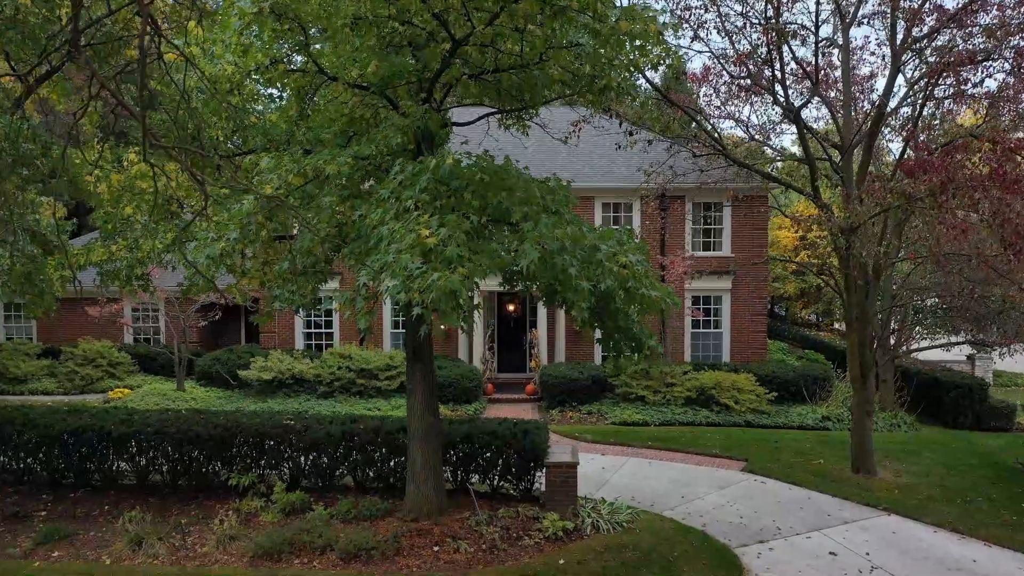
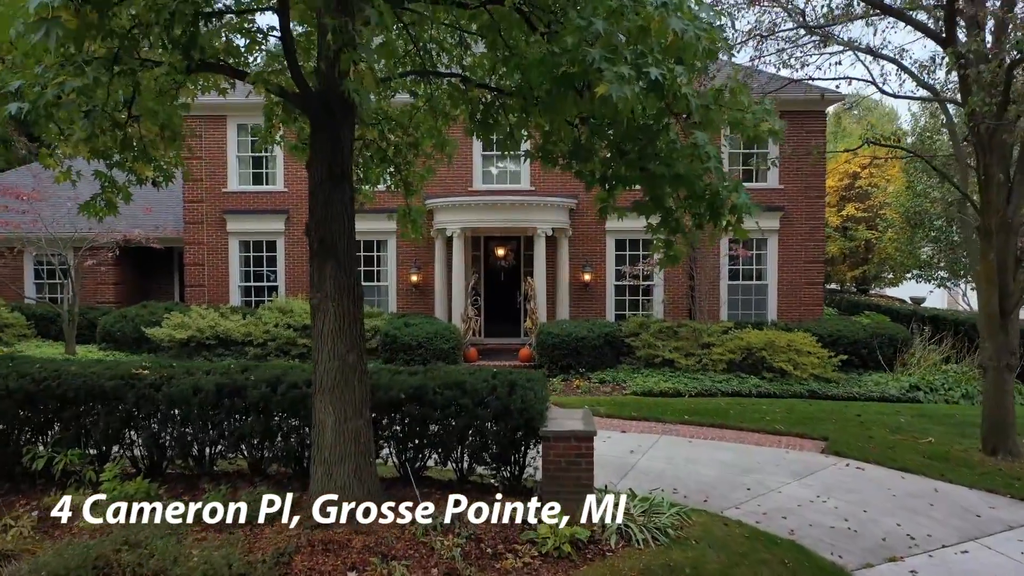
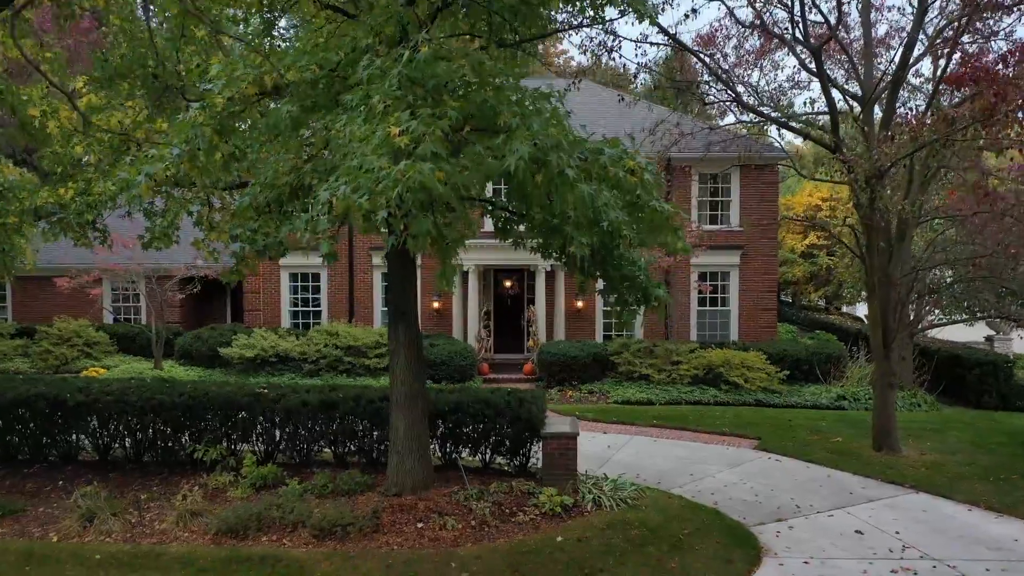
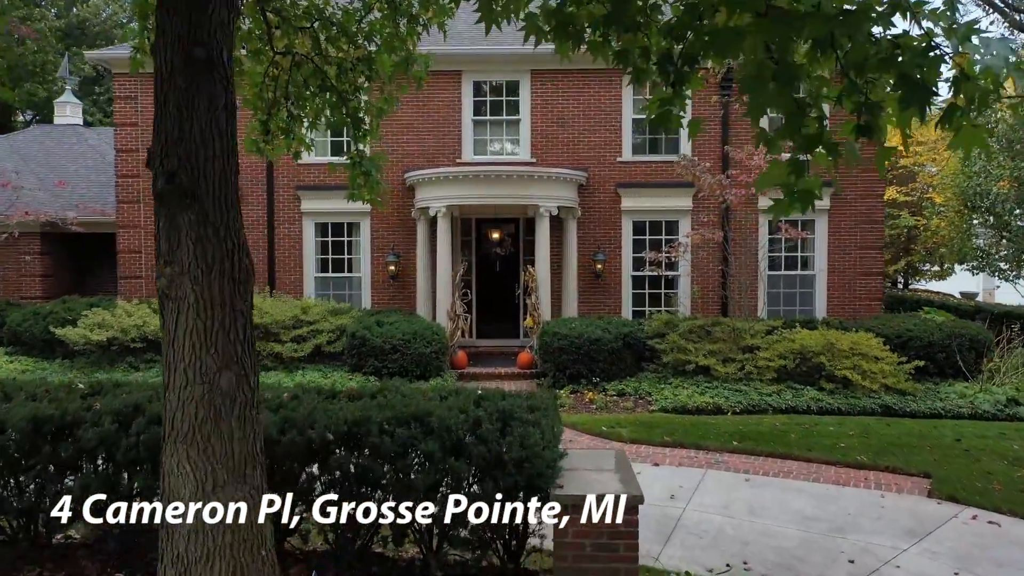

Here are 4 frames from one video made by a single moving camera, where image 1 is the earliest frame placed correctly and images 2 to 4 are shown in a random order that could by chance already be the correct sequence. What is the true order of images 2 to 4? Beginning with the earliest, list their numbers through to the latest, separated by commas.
3, 2, 4
